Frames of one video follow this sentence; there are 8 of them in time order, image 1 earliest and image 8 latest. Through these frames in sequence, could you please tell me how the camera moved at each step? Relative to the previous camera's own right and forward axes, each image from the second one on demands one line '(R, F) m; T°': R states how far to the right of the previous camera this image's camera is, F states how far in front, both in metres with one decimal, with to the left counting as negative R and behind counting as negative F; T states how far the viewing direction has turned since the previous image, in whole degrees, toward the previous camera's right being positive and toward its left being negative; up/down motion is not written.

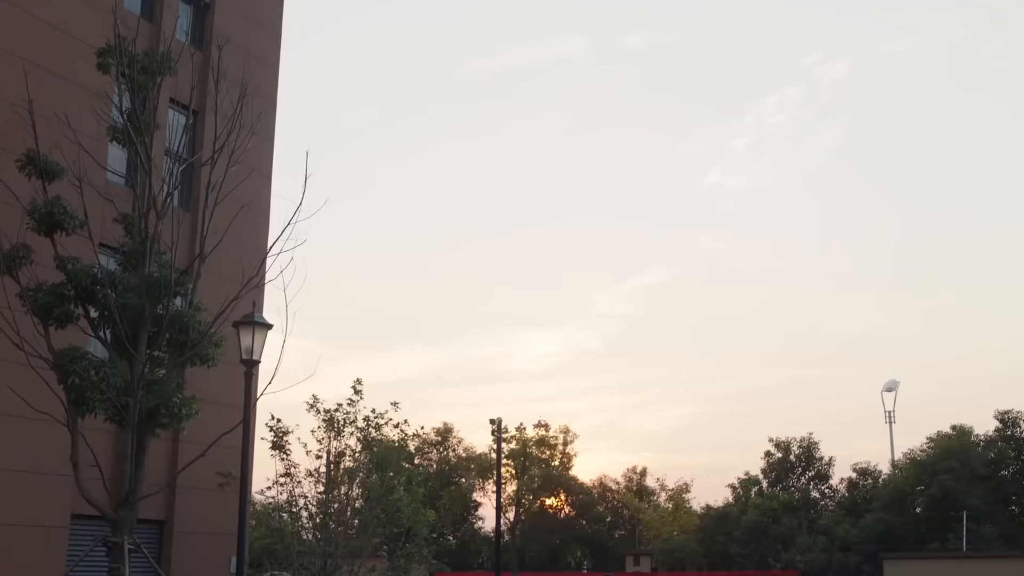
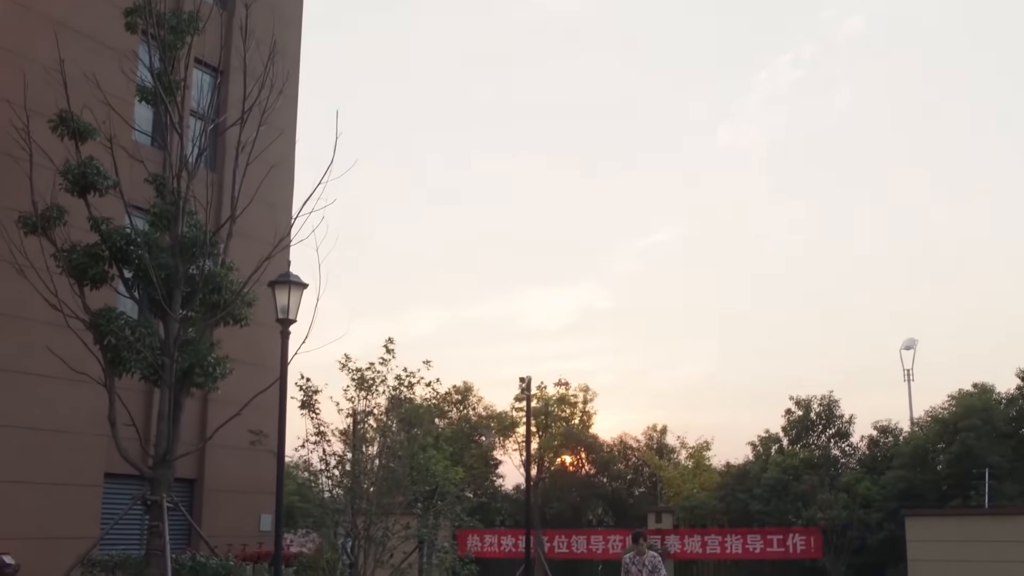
(-0.2, 0.0) m; -1°
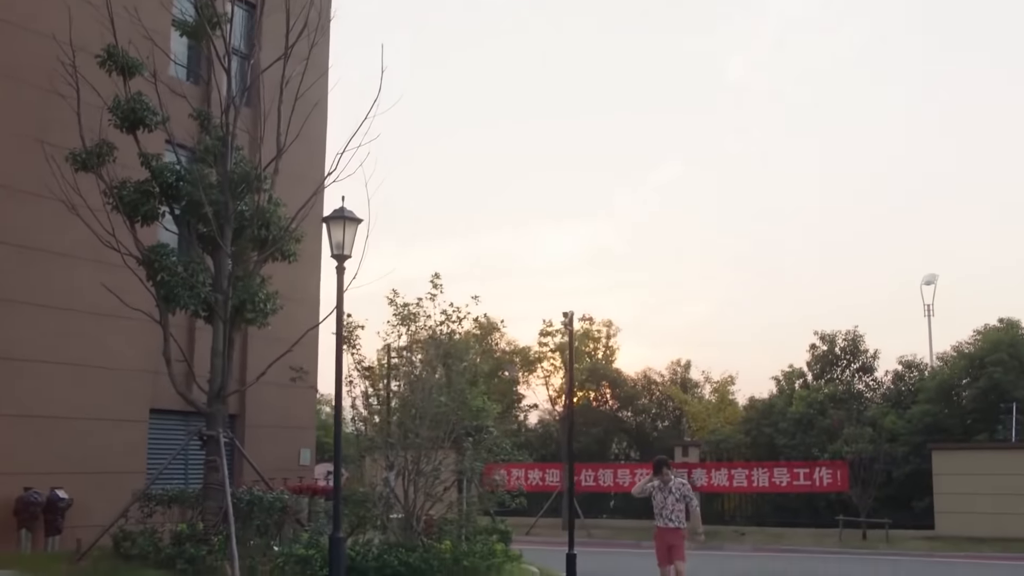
(-0.5, 0.0) m; 0°
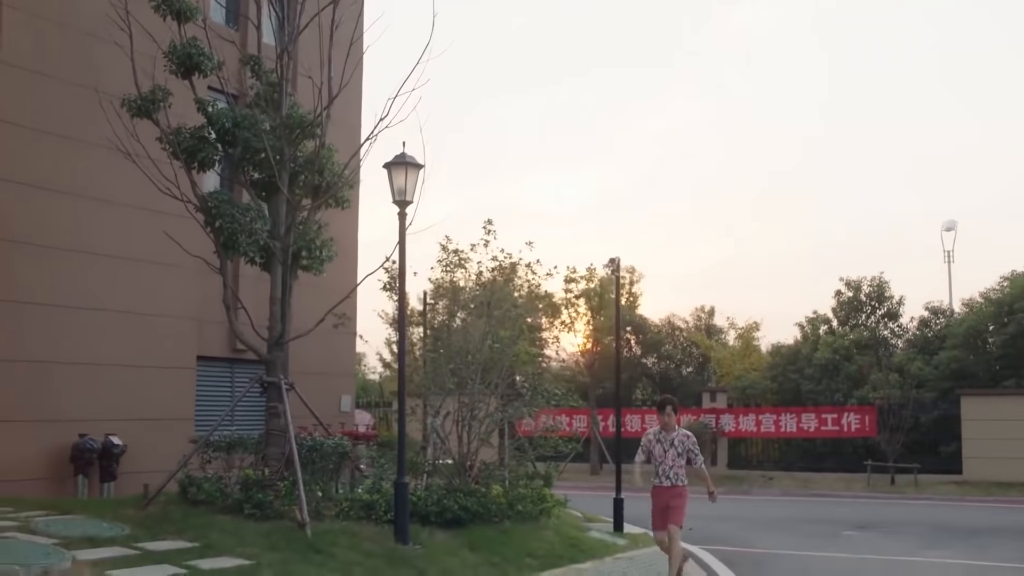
(-0.6, 0.0) m; 0°
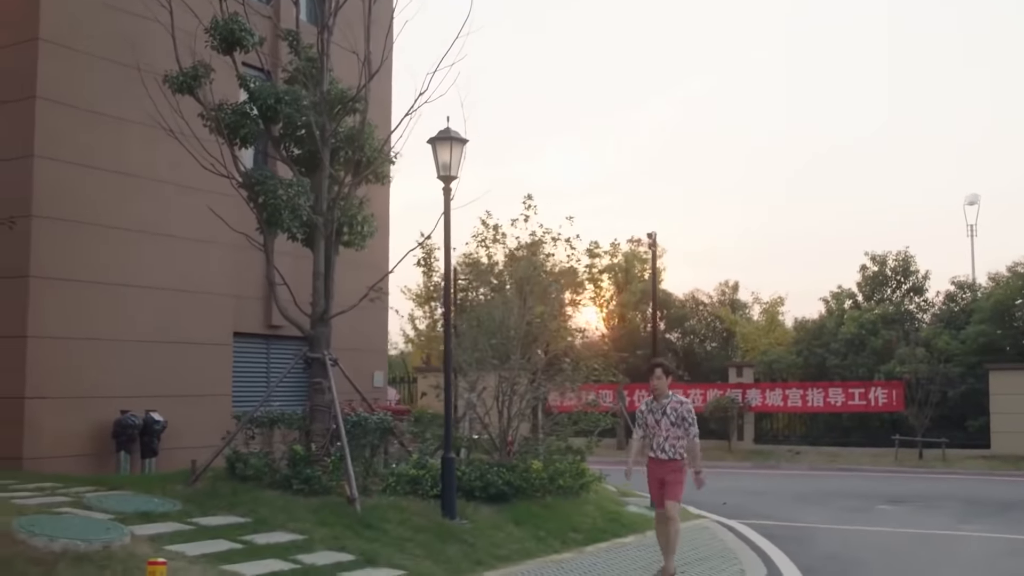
(-0.3, 0.0) m; 0°
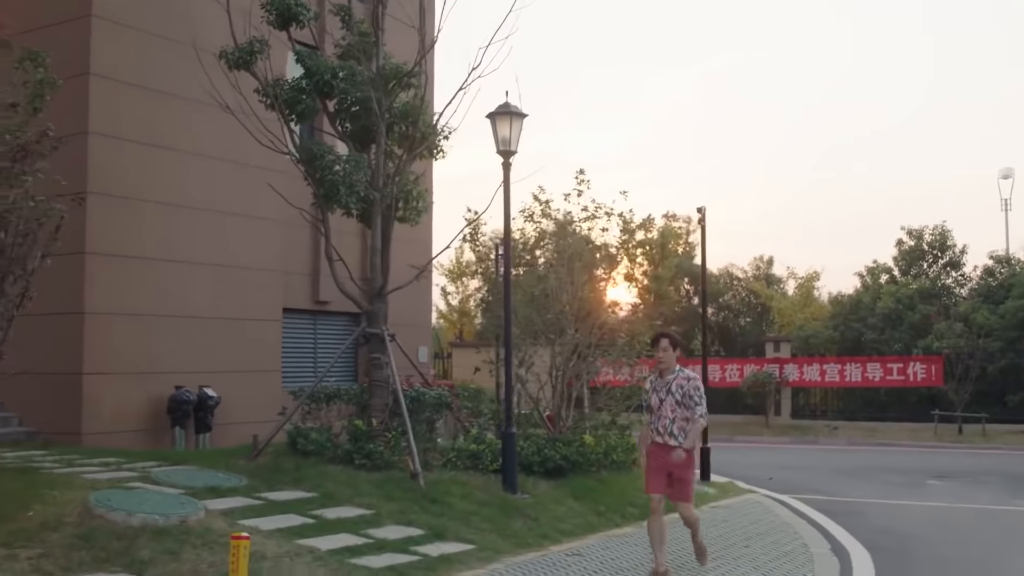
(-0.4, 0.0) m; -1°
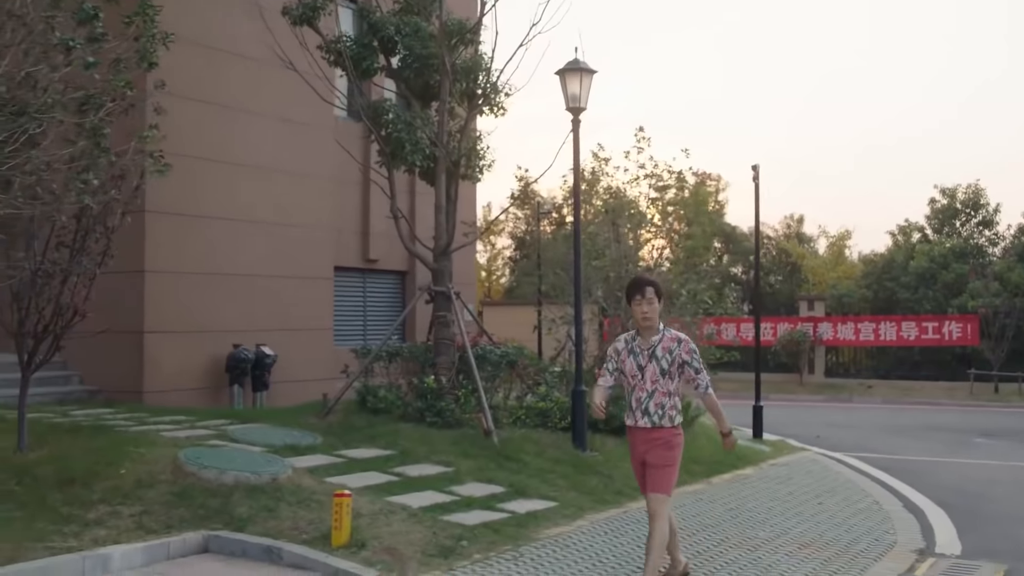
(-0.6, 0.0) m; 0°
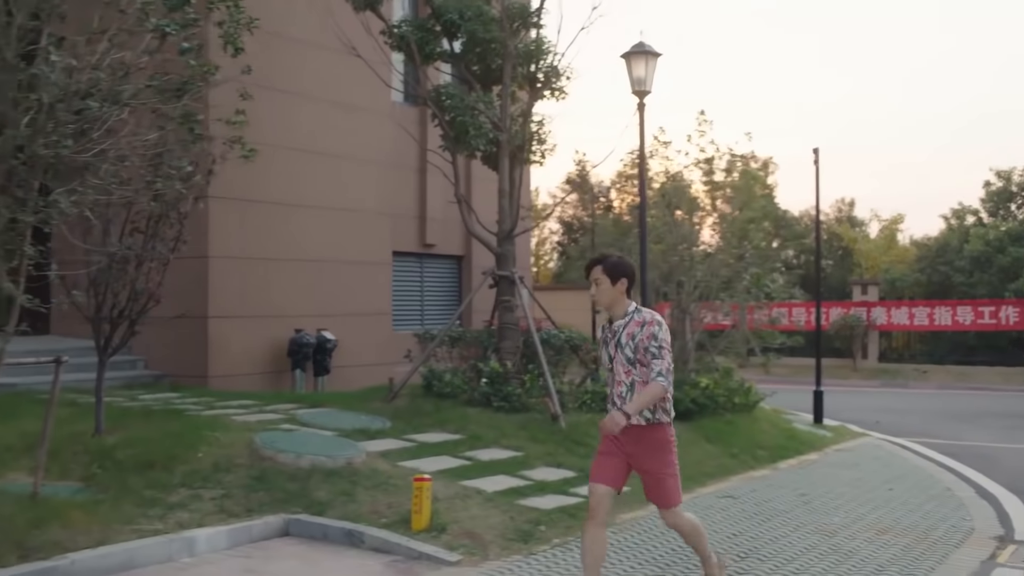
(-0.2, 0.0) m; -2°
